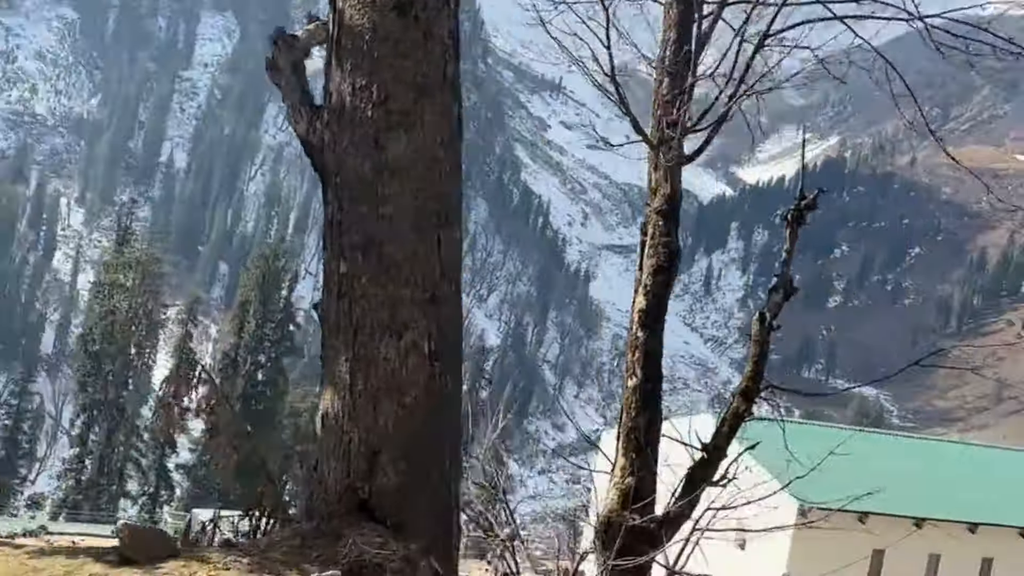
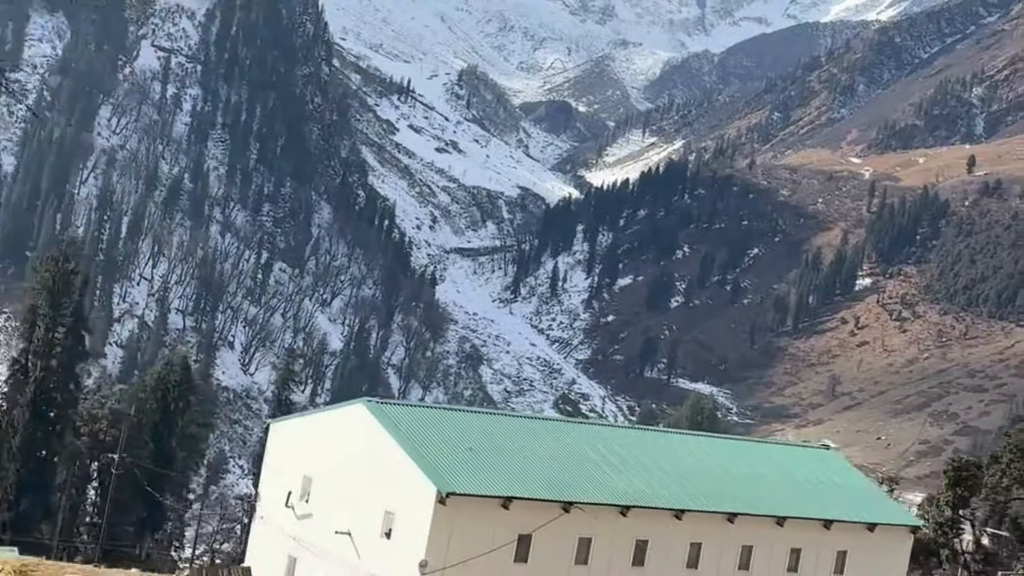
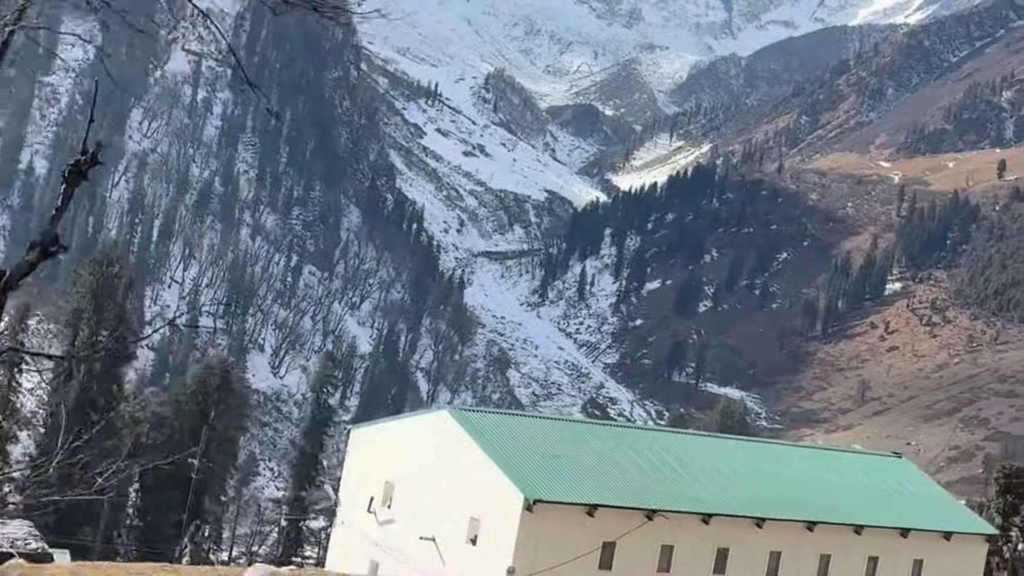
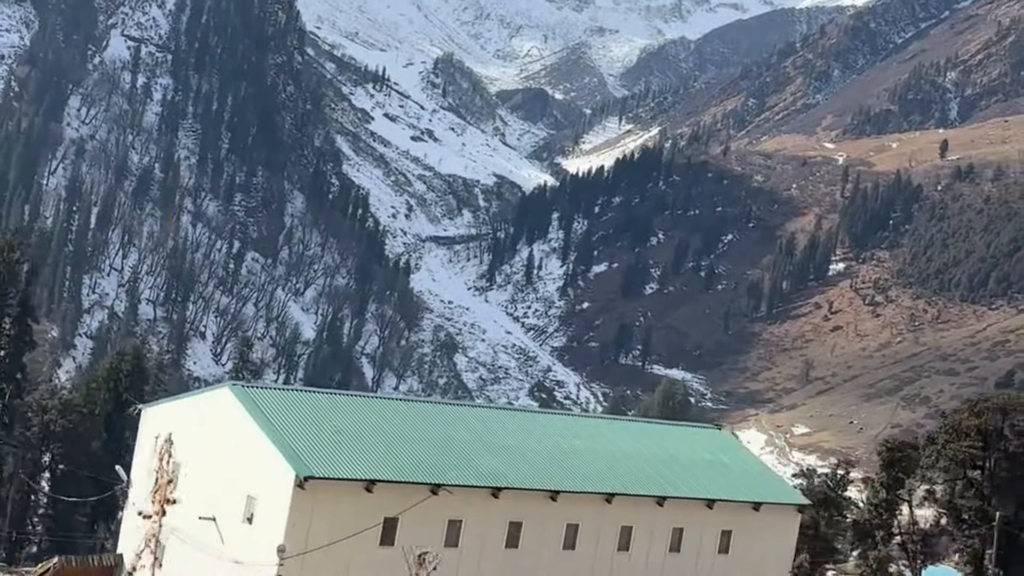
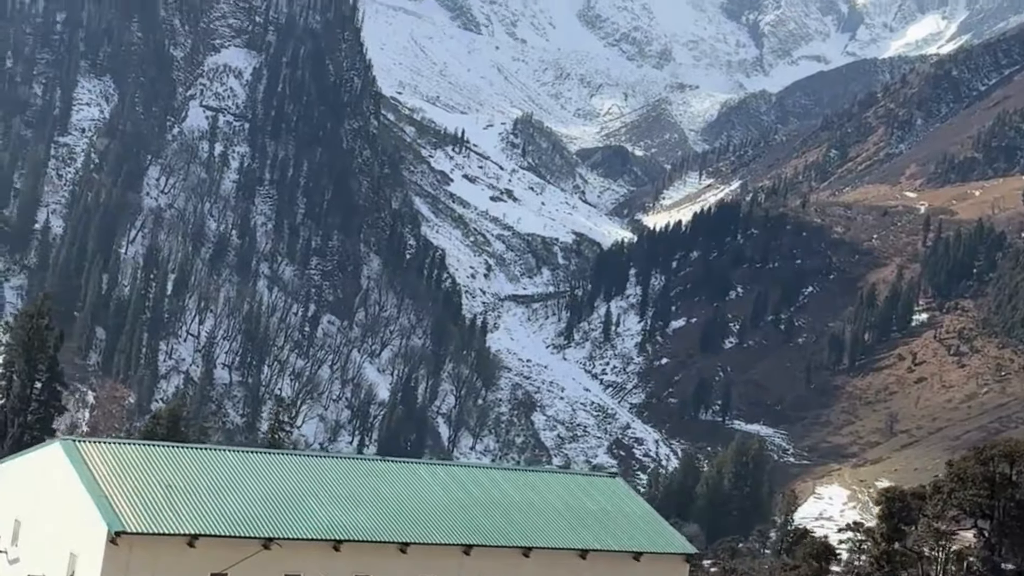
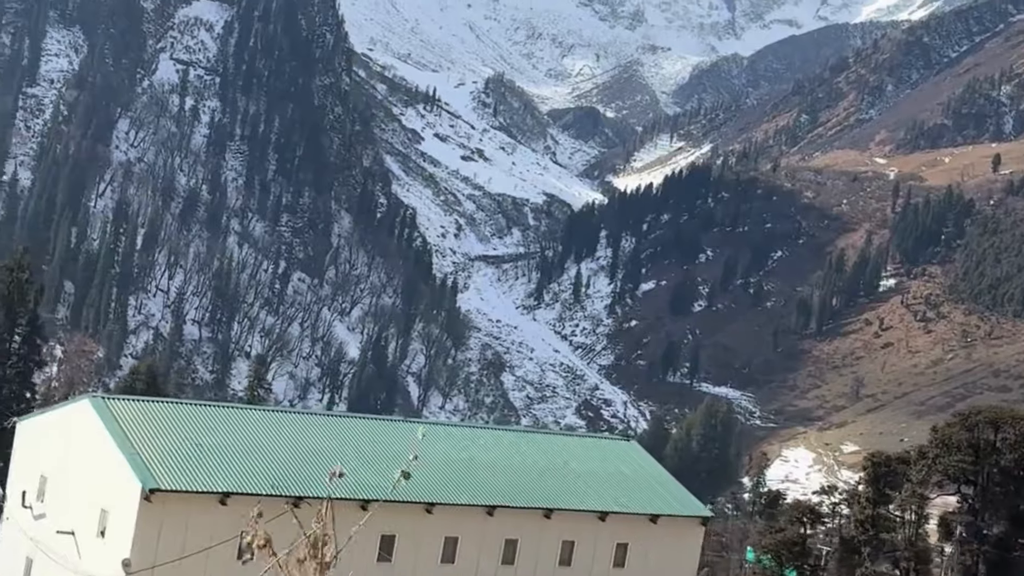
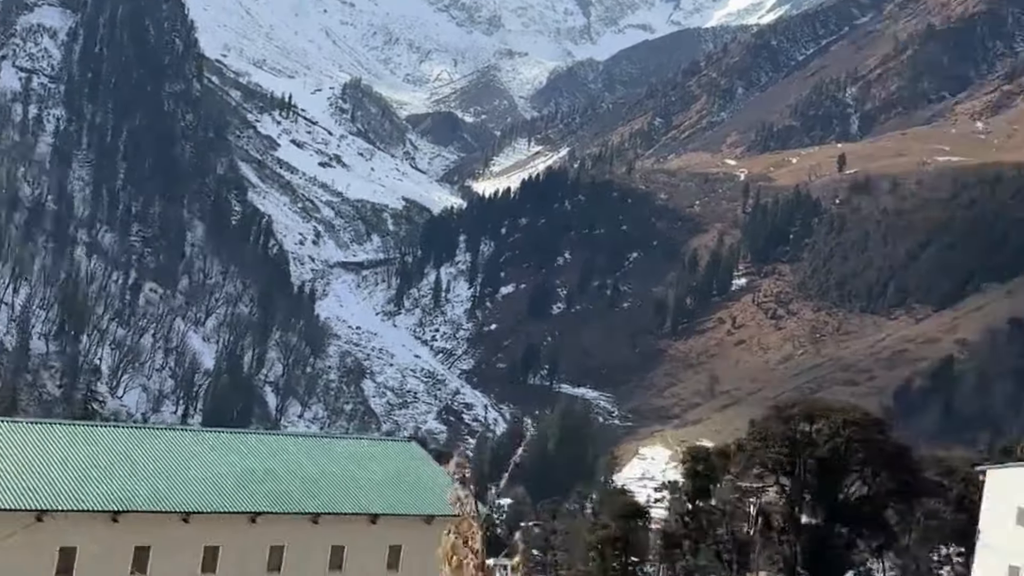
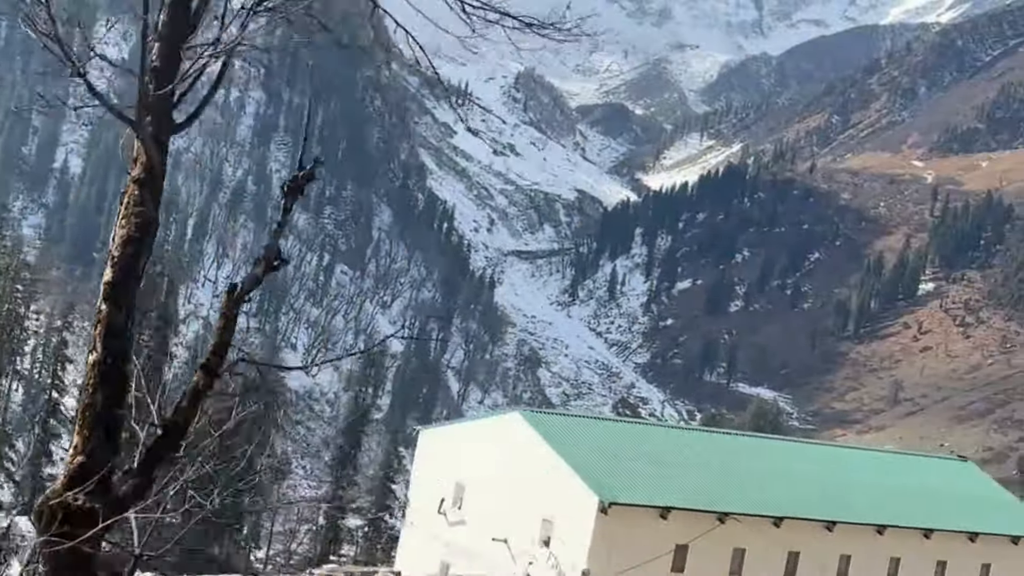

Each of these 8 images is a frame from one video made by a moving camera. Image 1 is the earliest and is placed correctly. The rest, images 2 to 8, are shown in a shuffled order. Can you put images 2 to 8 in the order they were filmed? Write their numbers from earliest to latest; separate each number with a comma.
8, 3, 2, 4, 6, 5, 7
